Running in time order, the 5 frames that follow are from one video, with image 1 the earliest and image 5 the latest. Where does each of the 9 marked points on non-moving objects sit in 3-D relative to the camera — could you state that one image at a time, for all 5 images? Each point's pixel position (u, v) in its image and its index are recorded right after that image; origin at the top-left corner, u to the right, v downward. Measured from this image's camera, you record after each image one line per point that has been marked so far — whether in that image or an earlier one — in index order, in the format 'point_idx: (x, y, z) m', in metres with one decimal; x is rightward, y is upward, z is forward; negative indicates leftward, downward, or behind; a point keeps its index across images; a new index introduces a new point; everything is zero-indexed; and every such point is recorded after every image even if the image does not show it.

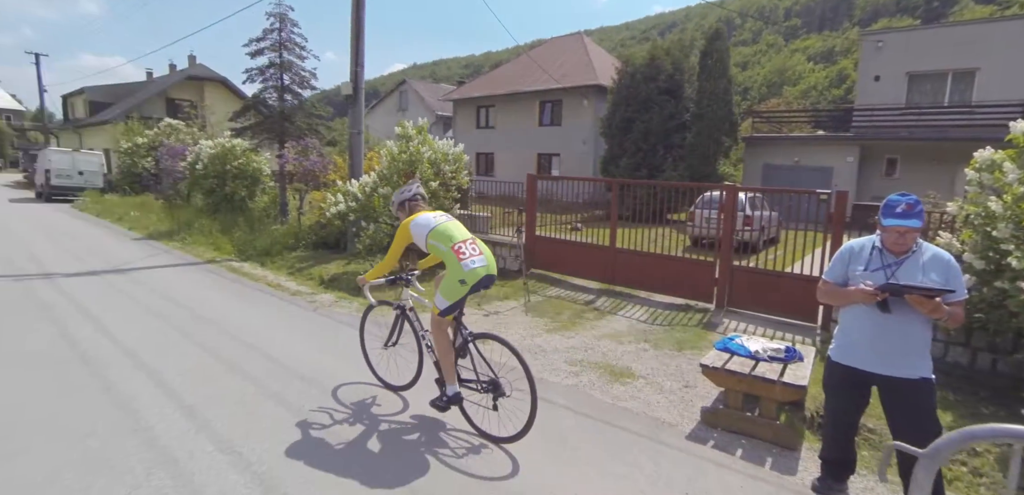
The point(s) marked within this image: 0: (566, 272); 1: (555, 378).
0: (+1.0, -0.4, +9.3) m
1: (+0.4, -1.2, +4.8) m
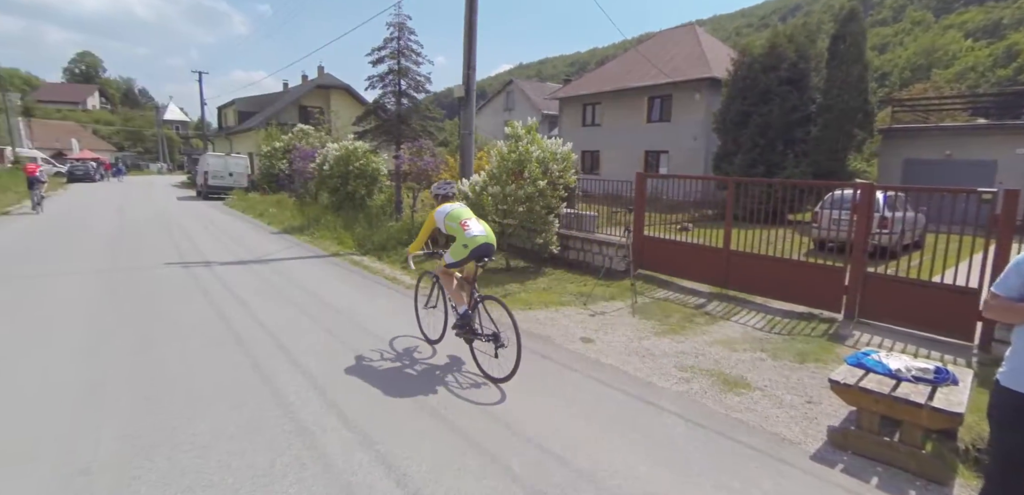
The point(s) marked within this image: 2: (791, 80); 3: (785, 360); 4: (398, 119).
0: (+2.8, -0.5, +8.9) m
1: (+1.4, -1.2, +4.6) m
2: (+9.8, +5.9, +18.4) m
3: (+2.9, -1.2, +5.5) m
4: (-3.0, +3.4, +13.9) m
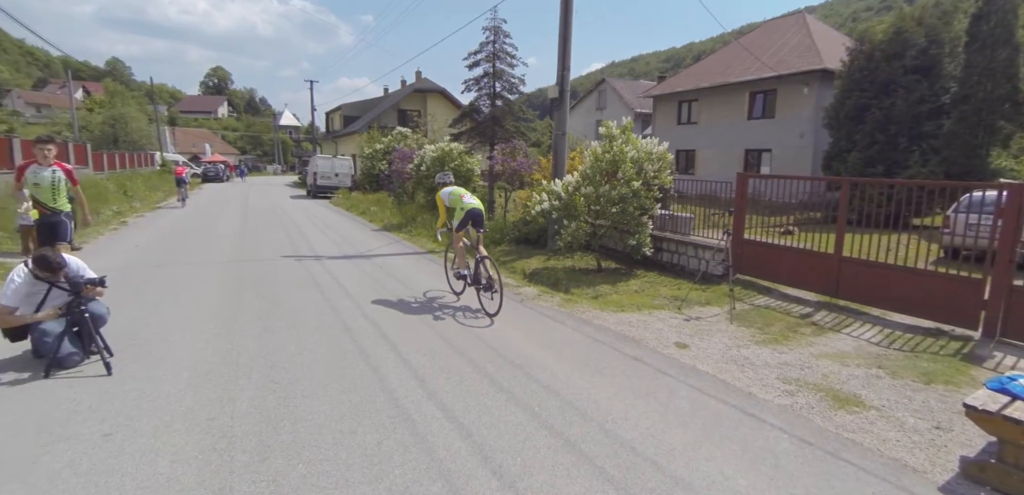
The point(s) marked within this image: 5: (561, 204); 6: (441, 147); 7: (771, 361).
0: (+4.3, -0.5, +8.4) m
1: (+2.1, -1.2, +4.3) m
2: (+12.9, +5.7, +16.6) m
3: (+3.8, -1.3, +5.0) m
4: (-0.5, +3.5, +14.3) m
5: (+0.9, +0.8, +10.2) m
6: (-2.2, +3.1, +16.1) m
7: (+2.6, -1.1, +5.3) m
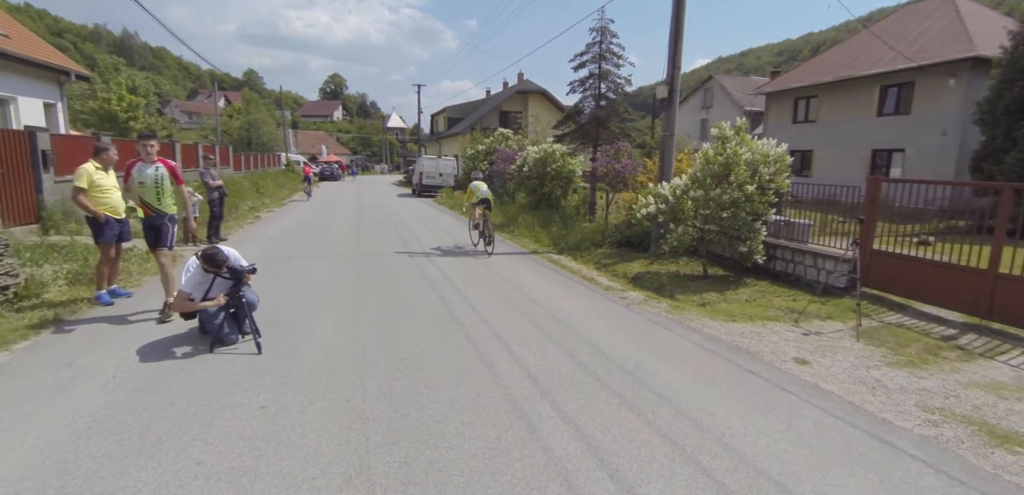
0: (+5.8, -0.7, +7.5) m
1: (+3.0, -1.3, +4.0) m
2: (+15.9, +5.2, +14.1) m
3: (+4.7, -1.4, +4.3) m
4: (+2.2, +3.4, +14.2) m
5: (+2.9, +0.8, +10.0) m
6: (+0.9, +3.1, +16.2) m
7: (+3.6, -1.3, +4.8) m
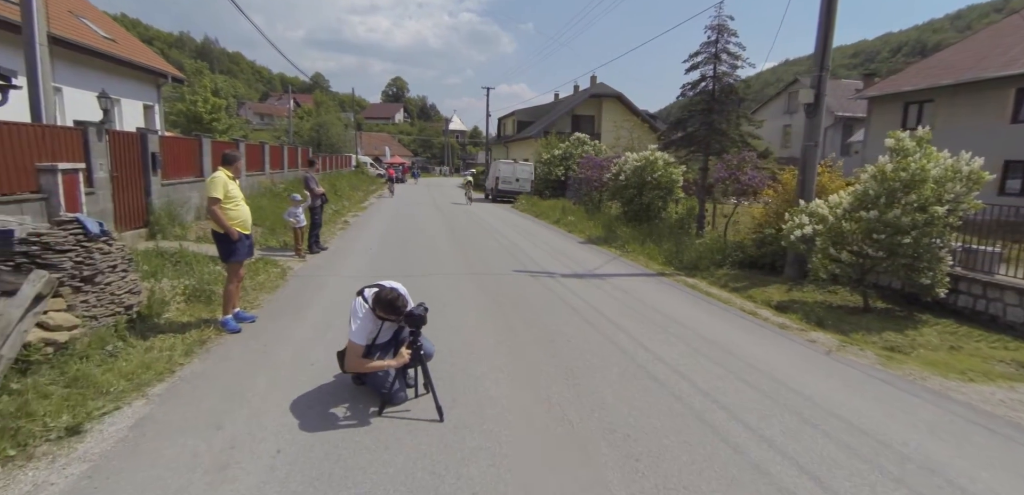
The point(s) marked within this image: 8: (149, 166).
0: (+7.7, -1.2, +5.9) m
1: (+4.5, -1.7, +2.6) m
2: (+18.5, +4.3, +11.5) m
3: (+6.2, -1.8, +2.8) m
4: (+4.9, +3.0, +12.9) m
5: (+5.1, +0.3, +8.6) m
6: (+3.8, +2.6, +15.0) m
7: (+5.2, -1.7, +3.4) m
8: (-6.7, +1.5, +9.8) m
